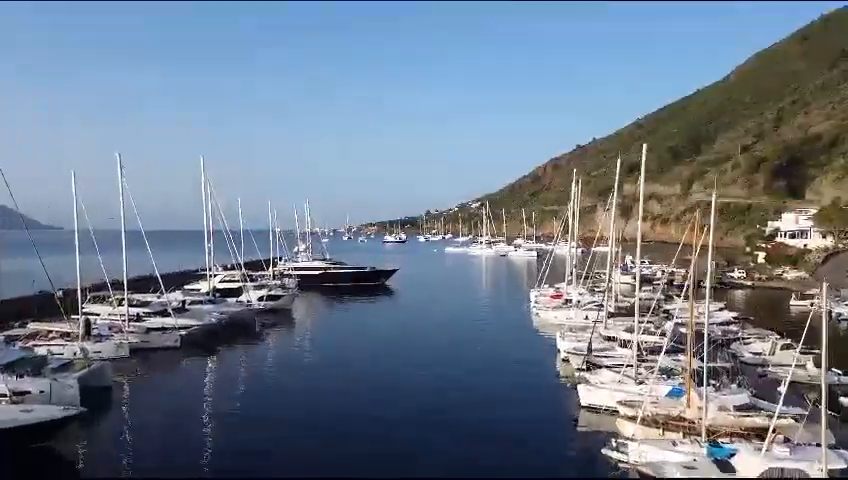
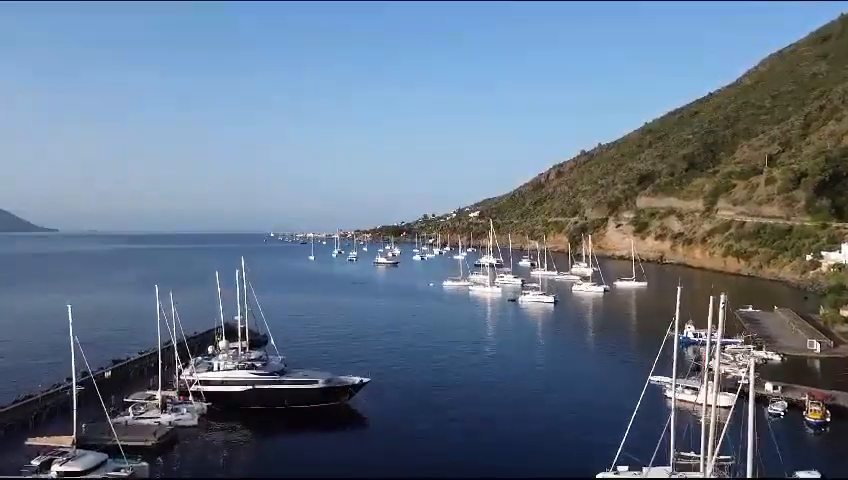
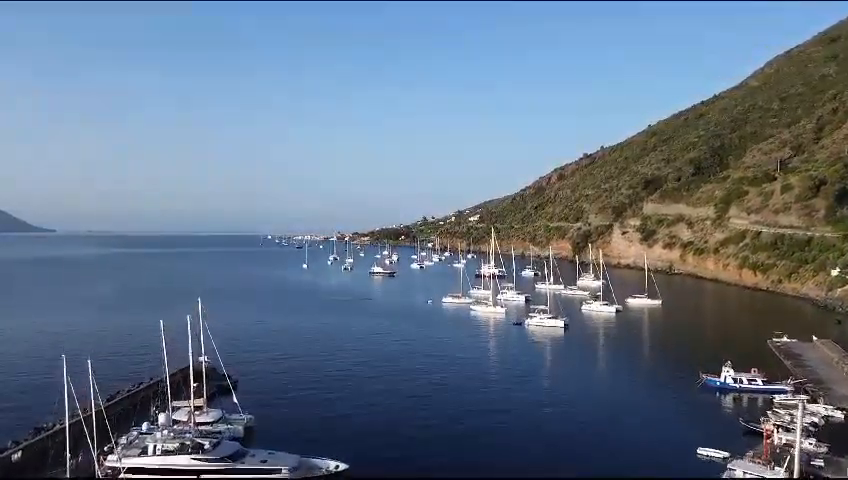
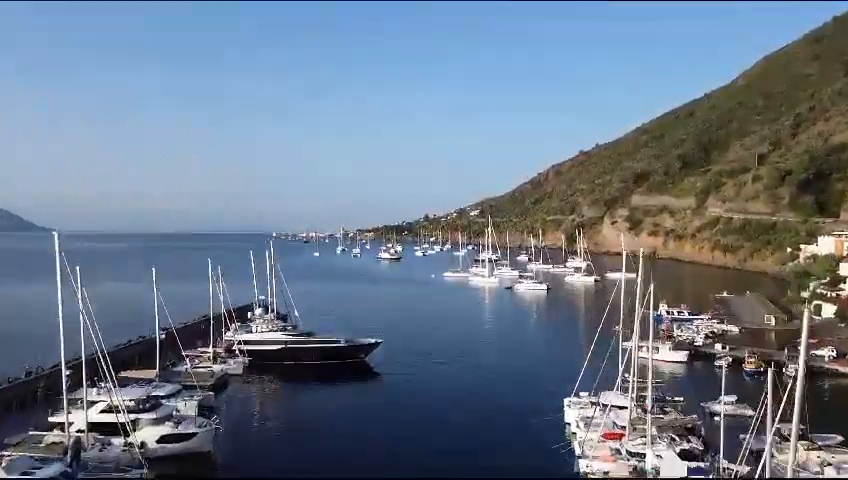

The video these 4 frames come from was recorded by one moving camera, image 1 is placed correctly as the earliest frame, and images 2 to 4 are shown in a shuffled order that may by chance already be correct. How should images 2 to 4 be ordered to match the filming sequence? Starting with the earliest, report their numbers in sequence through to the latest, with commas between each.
4, 2, 3
